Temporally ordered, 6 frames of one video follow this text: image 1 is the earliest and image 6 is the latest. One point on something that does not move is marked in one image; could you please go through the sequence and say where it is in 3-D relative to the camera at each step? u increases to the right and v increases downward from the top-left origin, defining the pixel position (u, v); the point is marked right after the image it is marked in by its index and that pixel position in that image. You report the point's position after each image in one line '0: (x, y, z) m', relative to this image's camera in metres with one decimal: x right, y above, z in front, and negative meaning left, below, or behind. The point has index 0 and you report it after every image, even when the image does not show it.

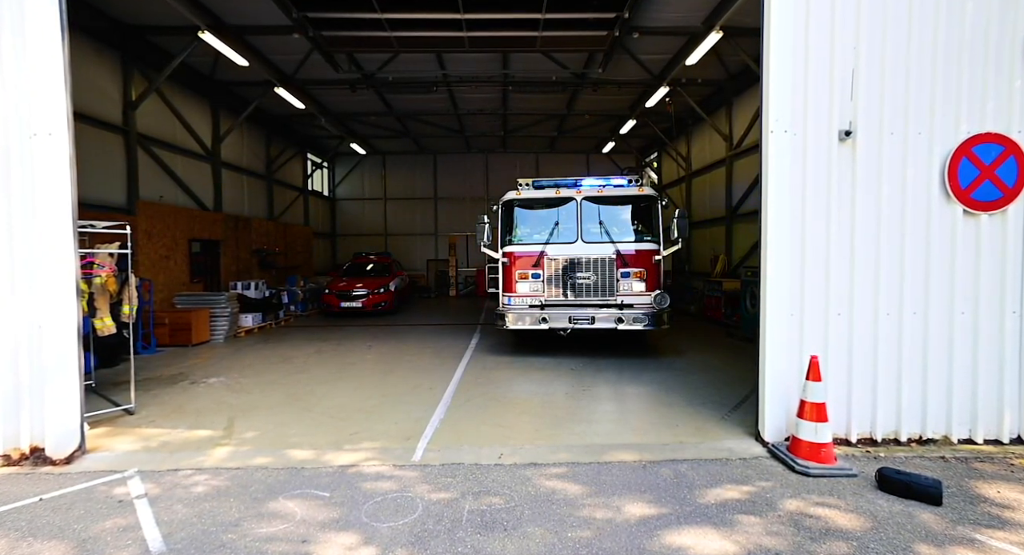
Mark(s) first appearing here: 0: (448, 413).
0: (-0.7, -1.4, +5.0) m
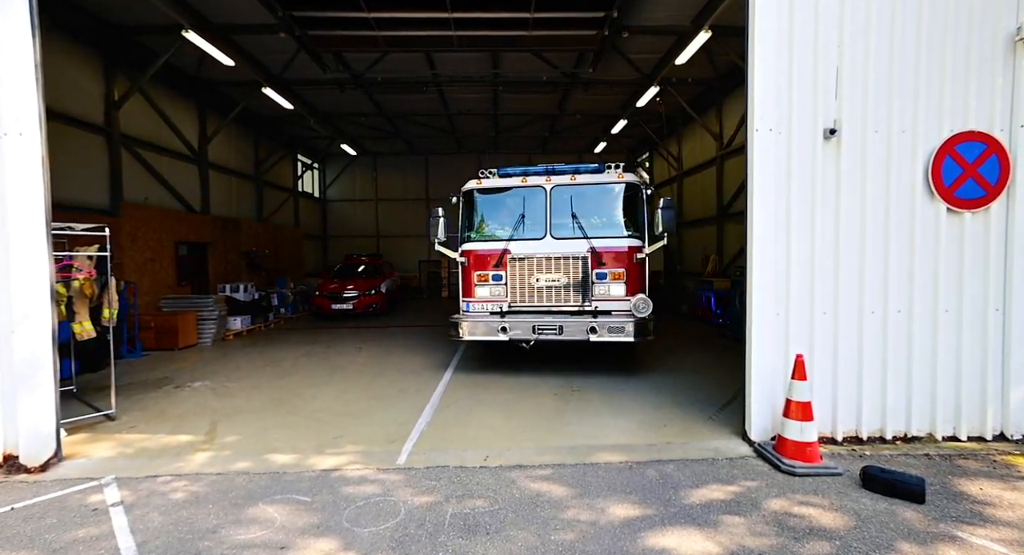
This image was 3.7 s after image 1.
0: (-0.8, -1.4, +5.0) m
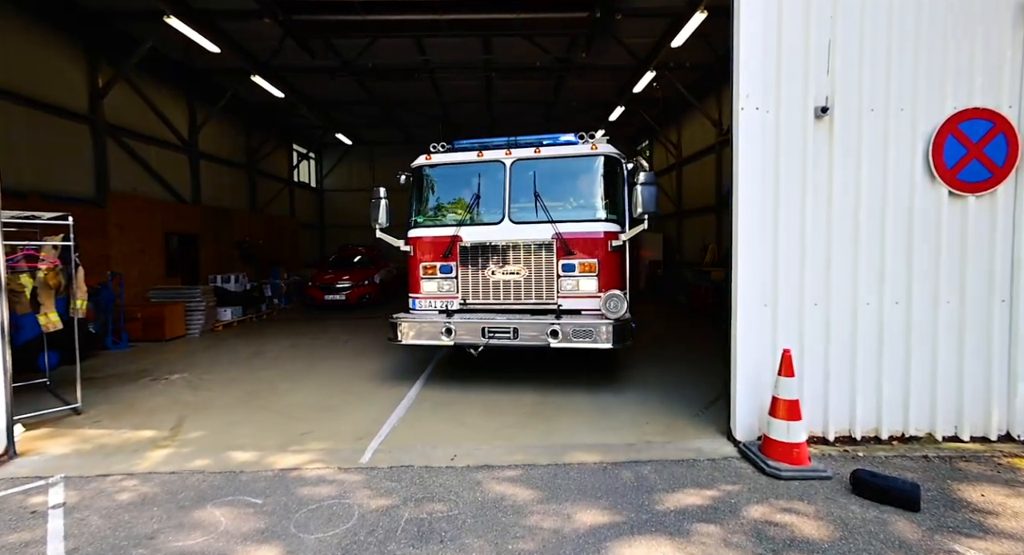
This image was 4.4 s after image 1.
0: (-1.0, -1.3, +4.8) m
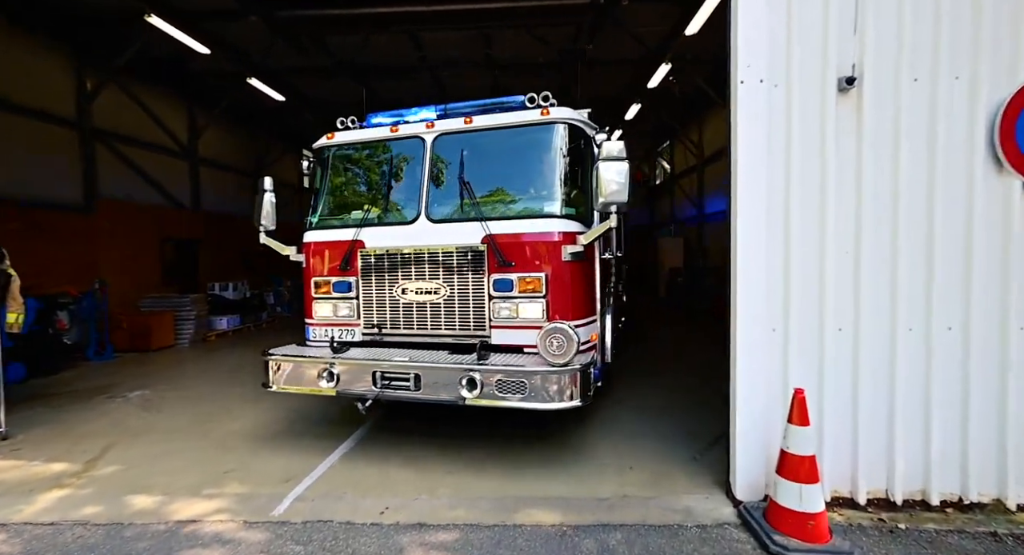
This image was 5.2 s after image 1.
0: (-1.3, -1.4, +4.2) m
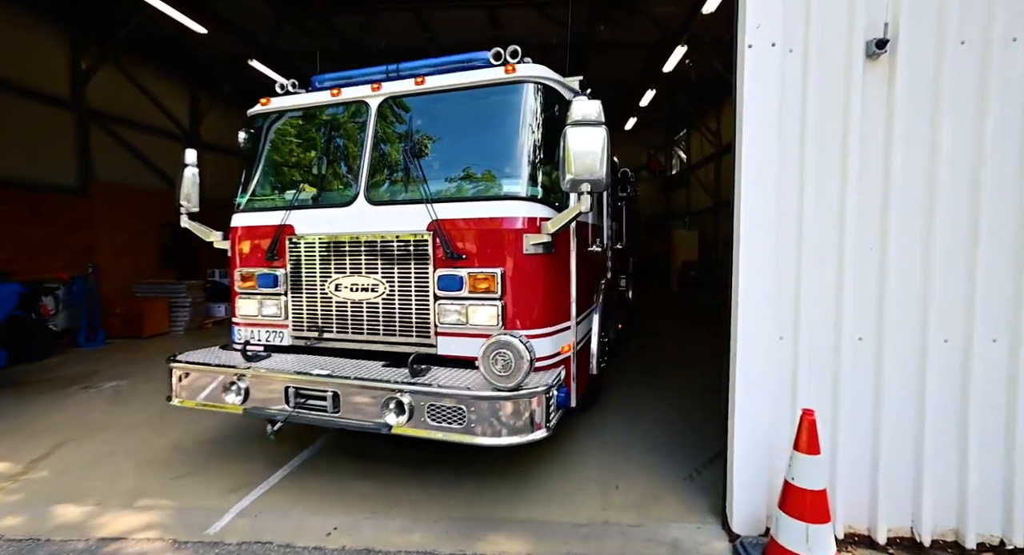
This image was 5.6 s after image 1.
0: (-1.5, -1.3, +3.8) m
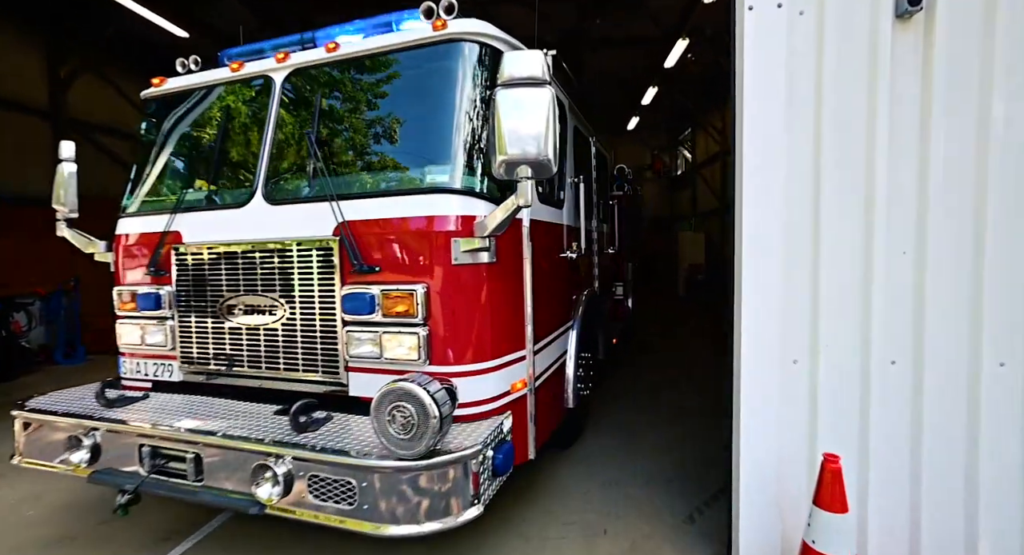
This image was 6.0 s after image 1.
0: (-1.6, -1.4, +3.4) m
